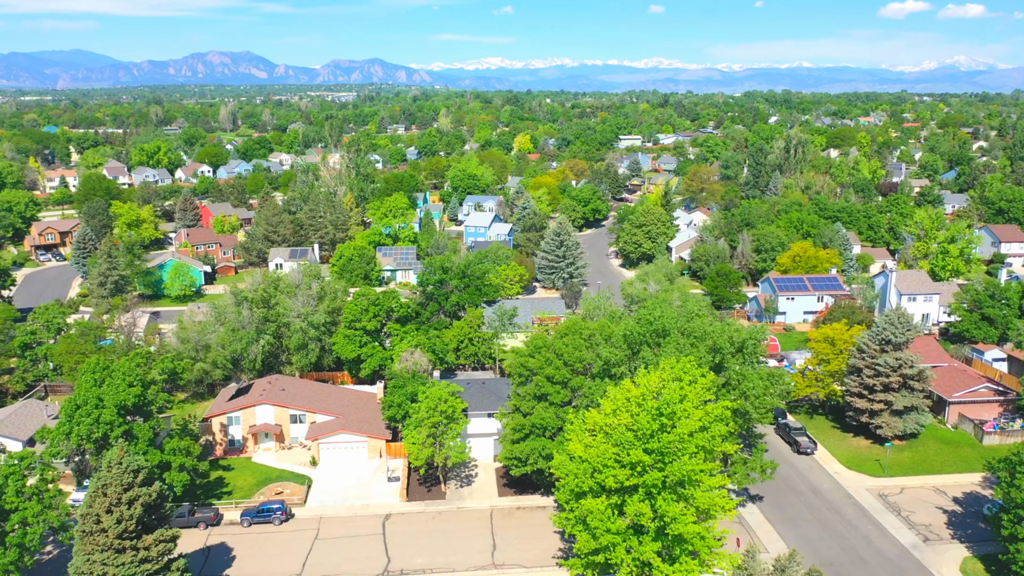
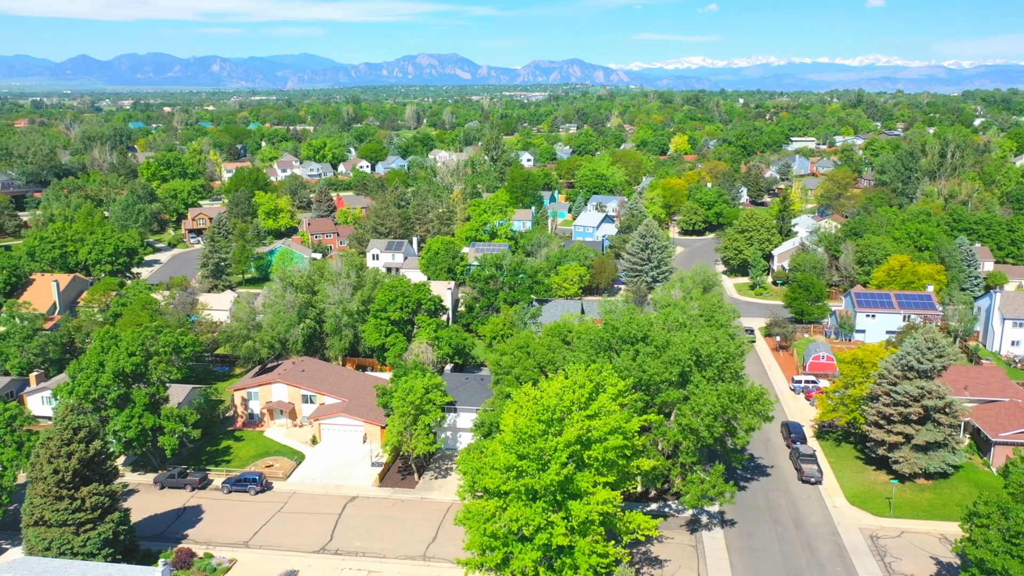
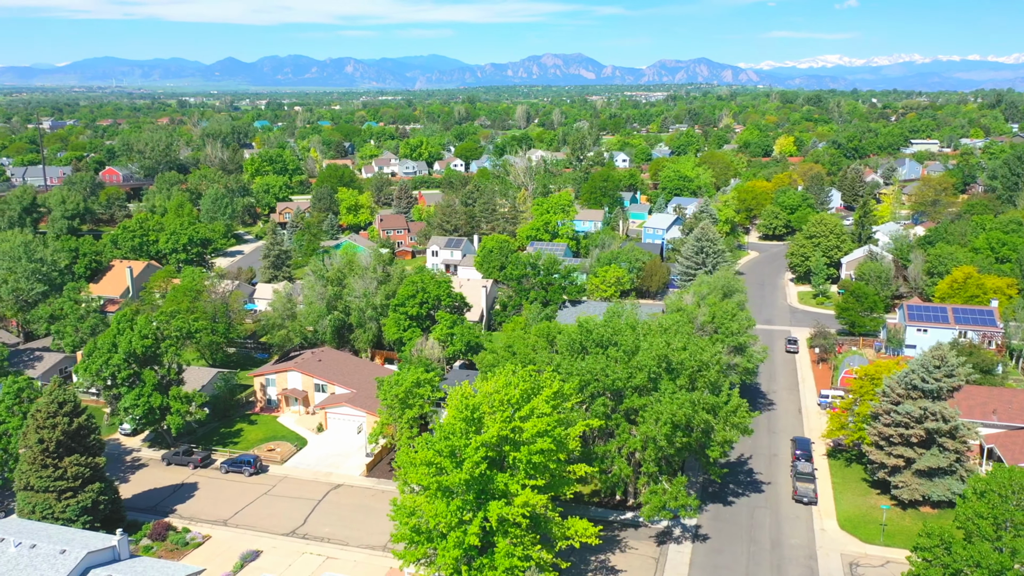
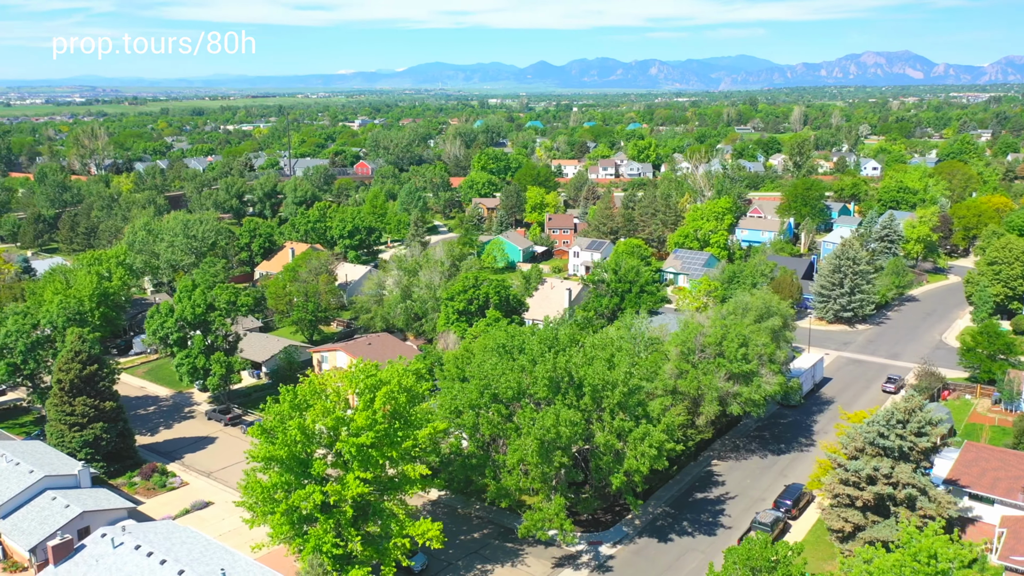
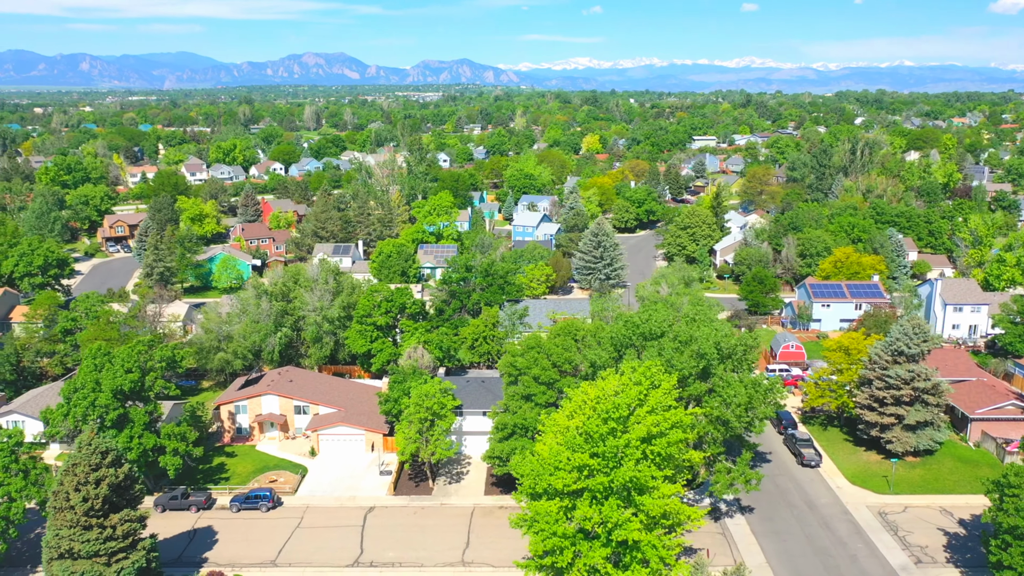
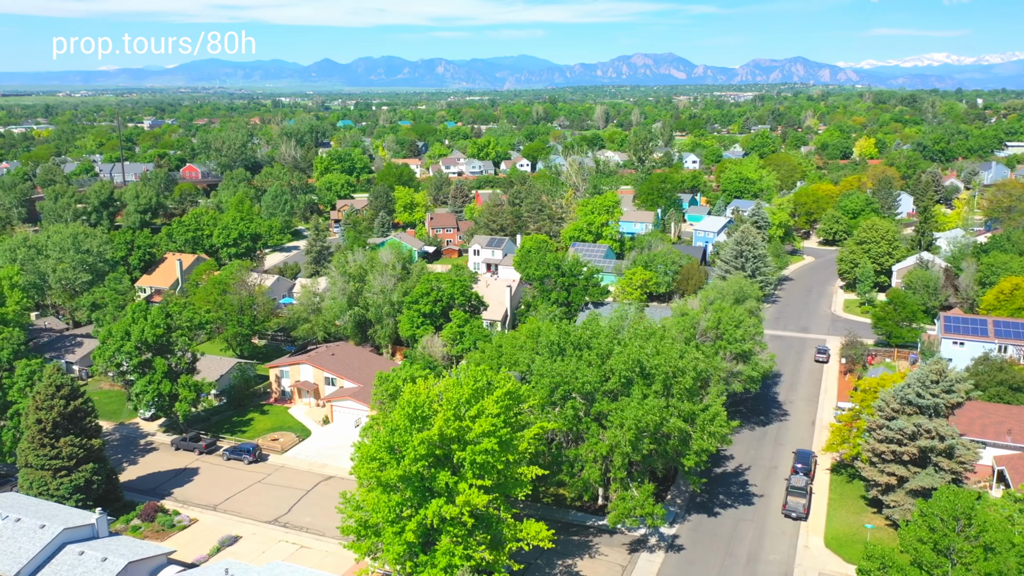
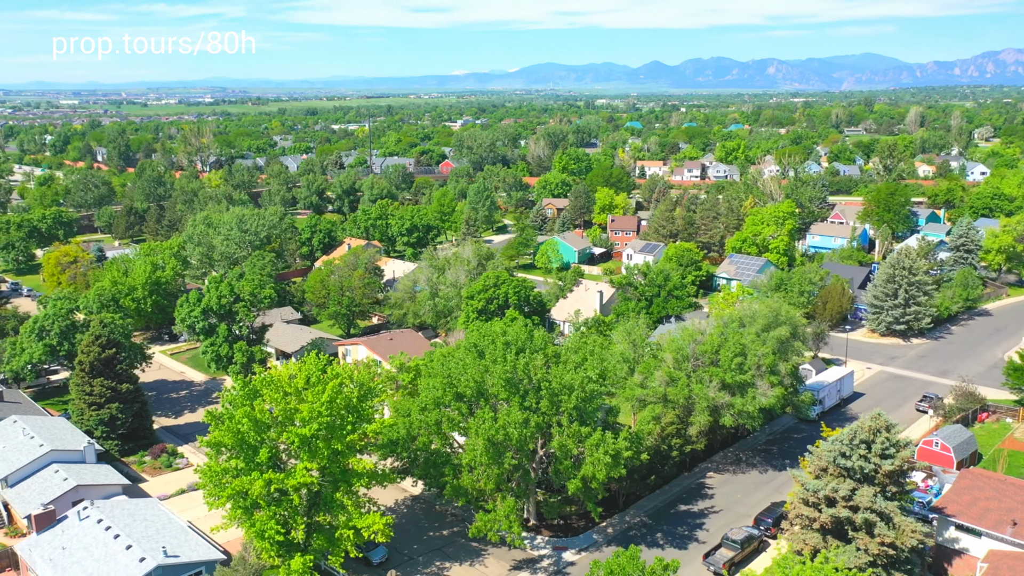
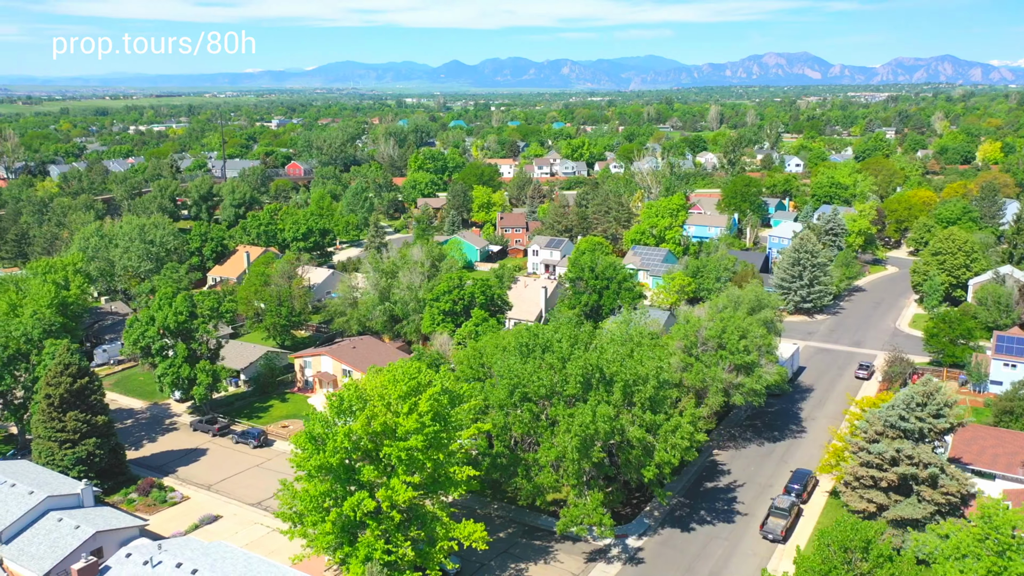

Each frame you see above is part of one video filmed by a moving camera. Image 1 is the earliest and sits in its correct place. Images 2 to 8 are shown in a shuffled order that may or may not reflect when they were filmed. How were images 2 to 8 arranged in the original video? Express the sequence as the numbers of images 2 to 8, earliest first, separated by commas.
5, 2, 3, 6, 8, 4, 7
